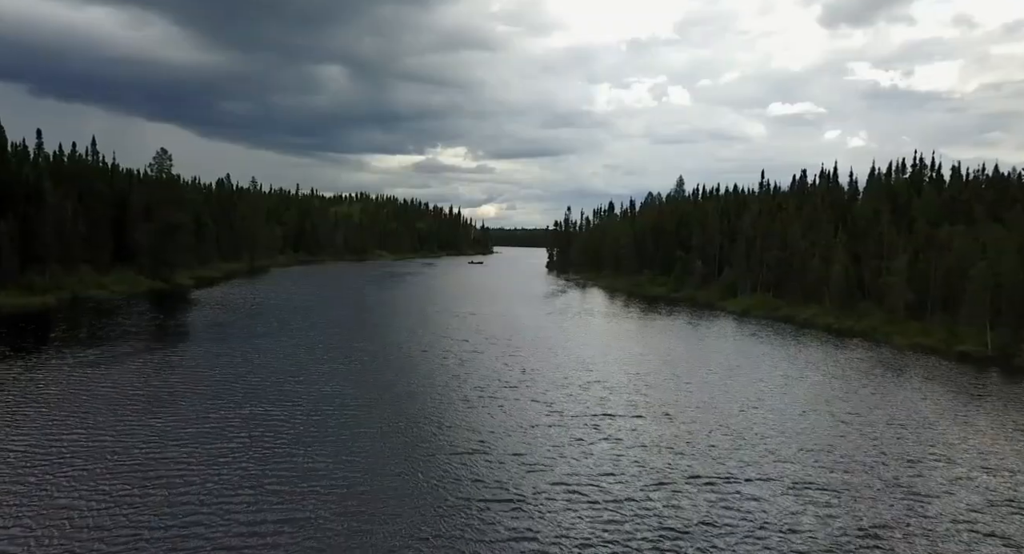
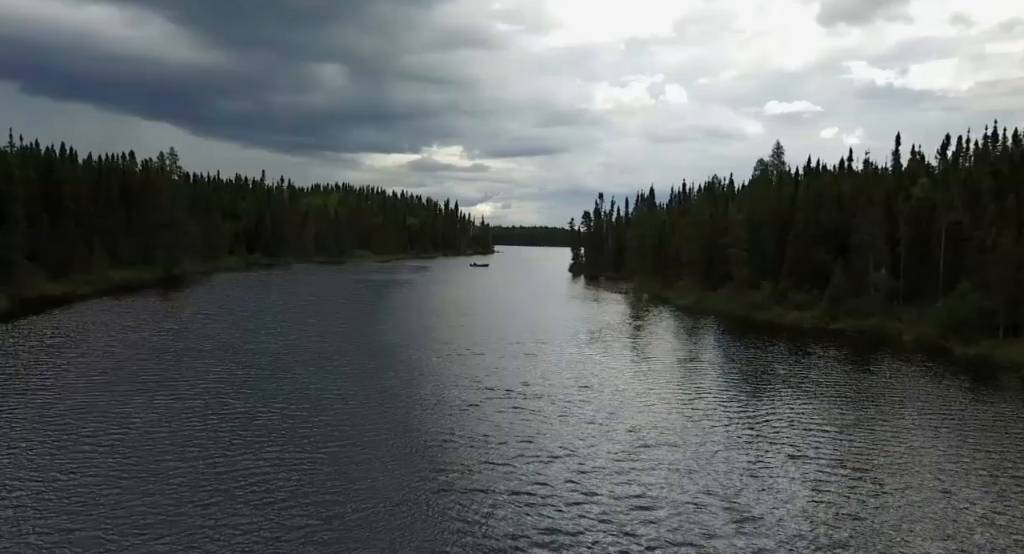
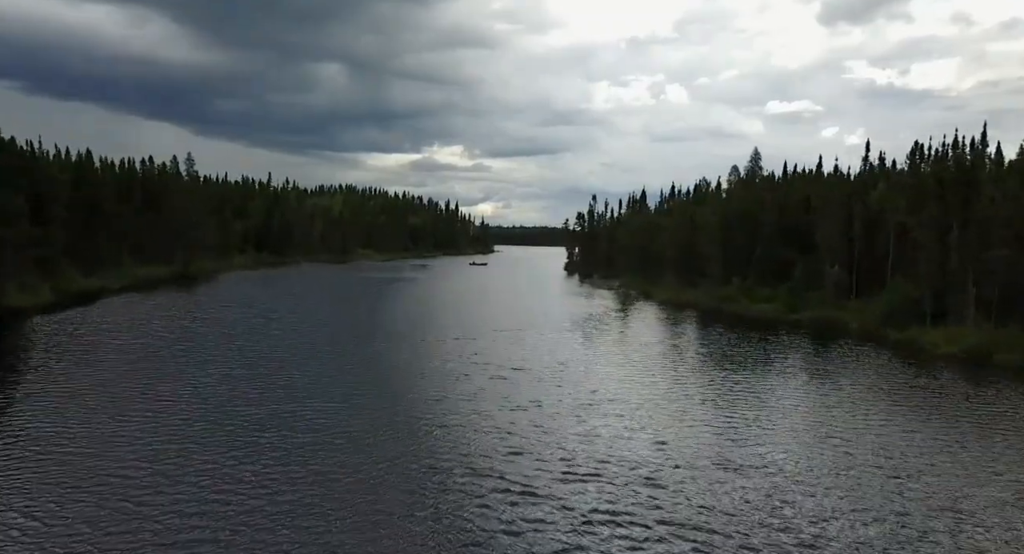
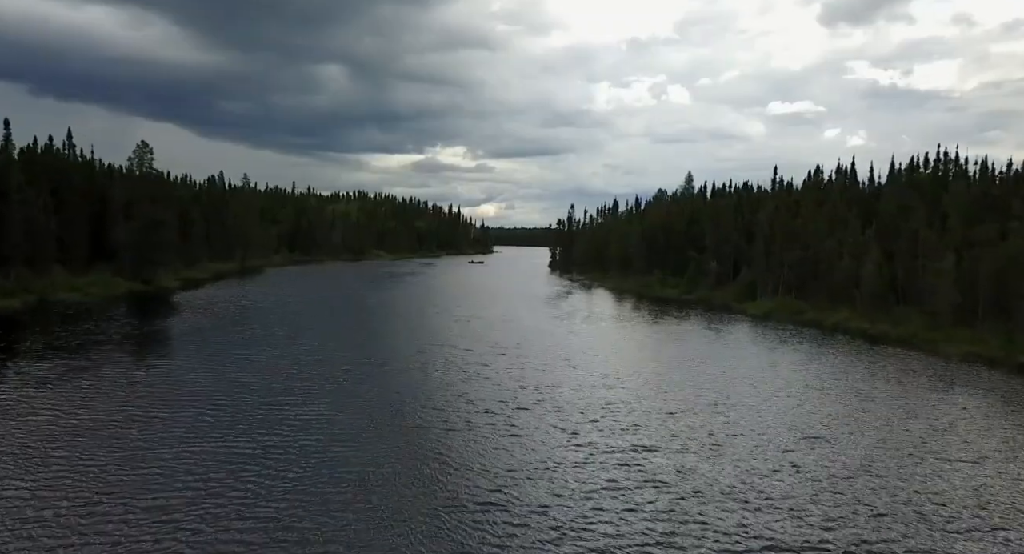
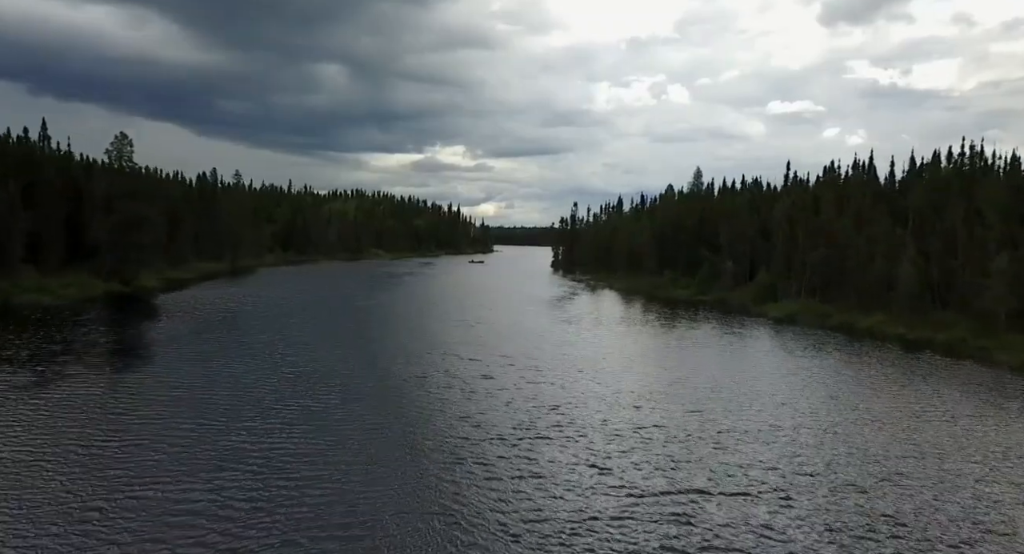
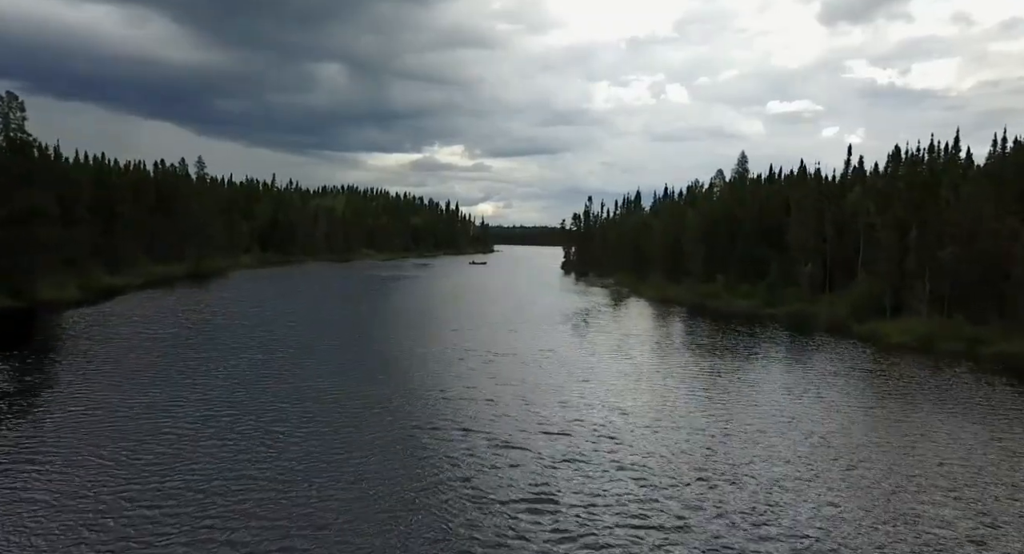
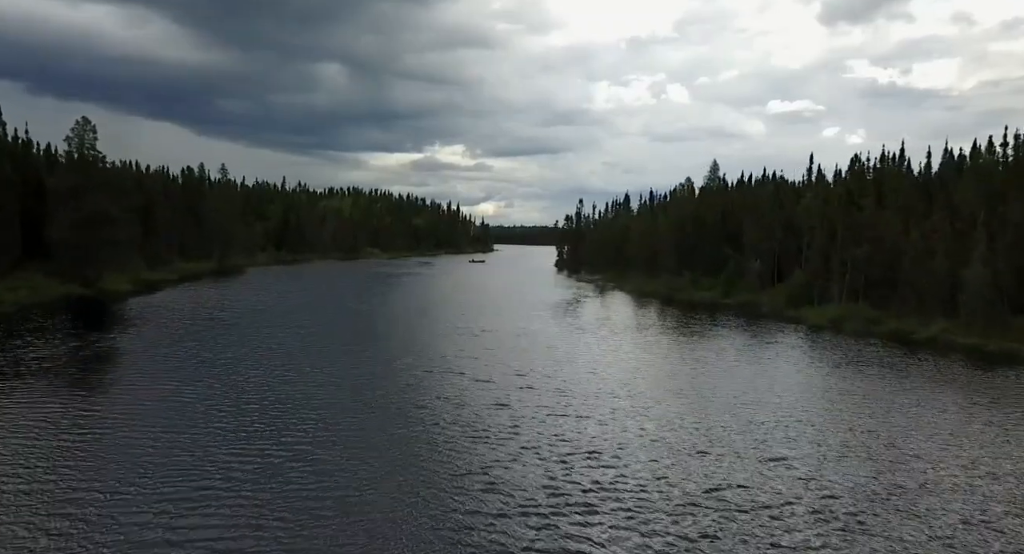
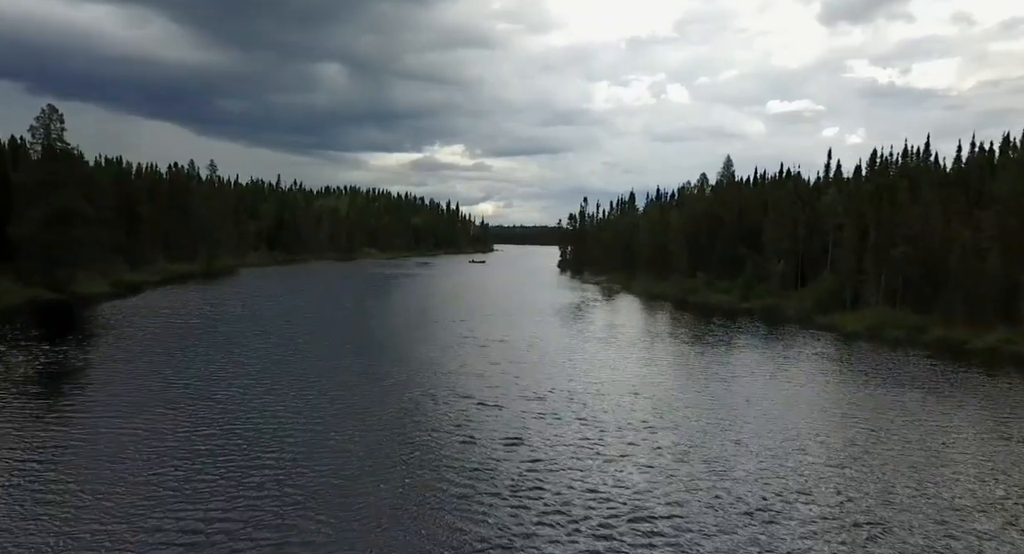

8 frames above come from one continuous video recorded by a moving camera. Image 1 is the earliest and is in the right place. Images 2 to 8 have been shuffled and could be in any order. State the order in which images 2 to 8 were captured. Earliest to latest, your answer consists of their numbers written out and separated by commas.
4, 5, 7, 8, 6, 3, 2
